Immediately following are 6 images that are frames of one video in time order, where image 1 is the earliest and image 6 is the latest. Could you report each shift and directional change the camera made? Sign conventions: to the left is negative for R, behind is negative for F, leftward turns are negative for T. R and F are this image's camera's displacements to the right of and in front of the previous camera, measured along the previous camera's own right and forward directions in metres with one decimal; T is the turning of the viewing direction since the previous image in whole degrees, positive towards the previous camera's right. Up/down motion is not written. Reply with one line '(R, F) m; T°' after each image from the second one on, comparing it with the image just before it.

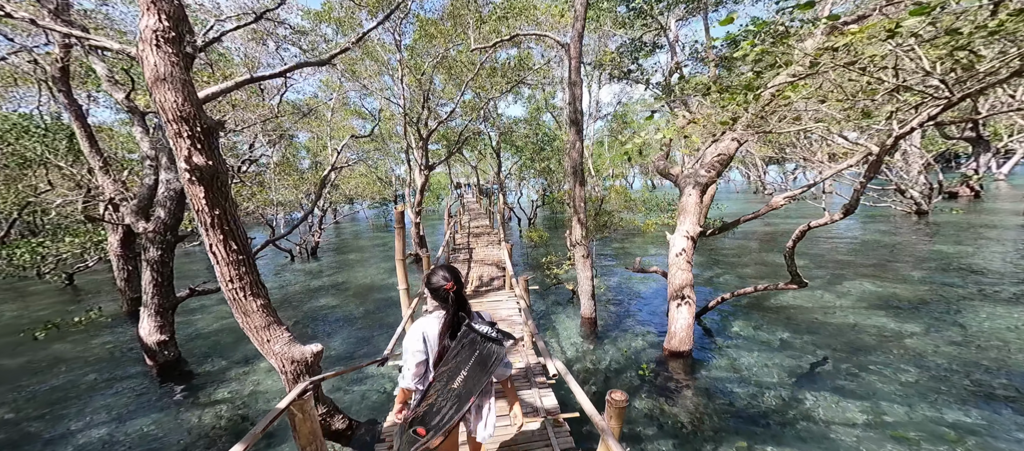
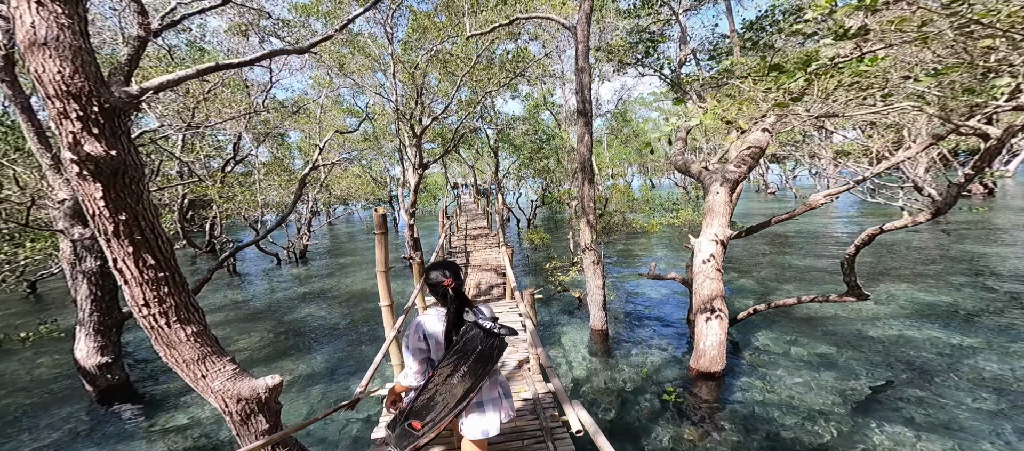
(-0.1, +0.7) m; 0°
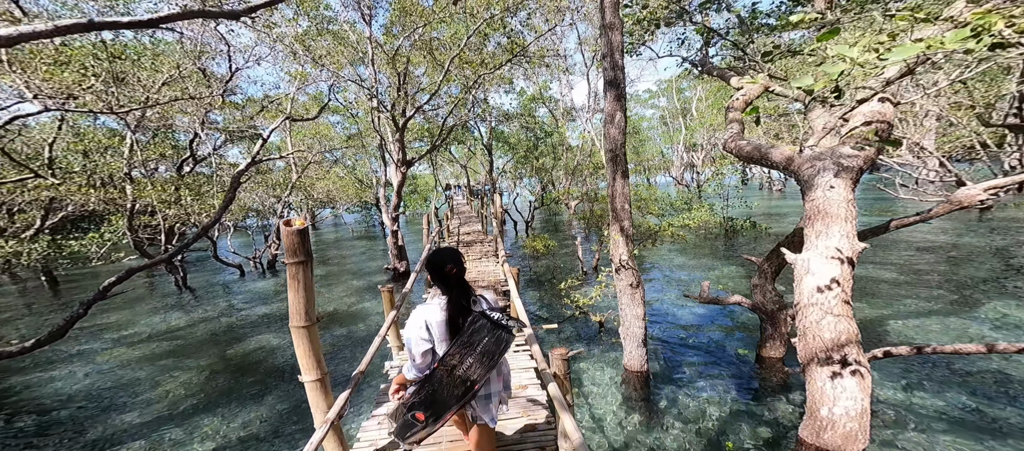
(-0.2, +1.6) m; +1°
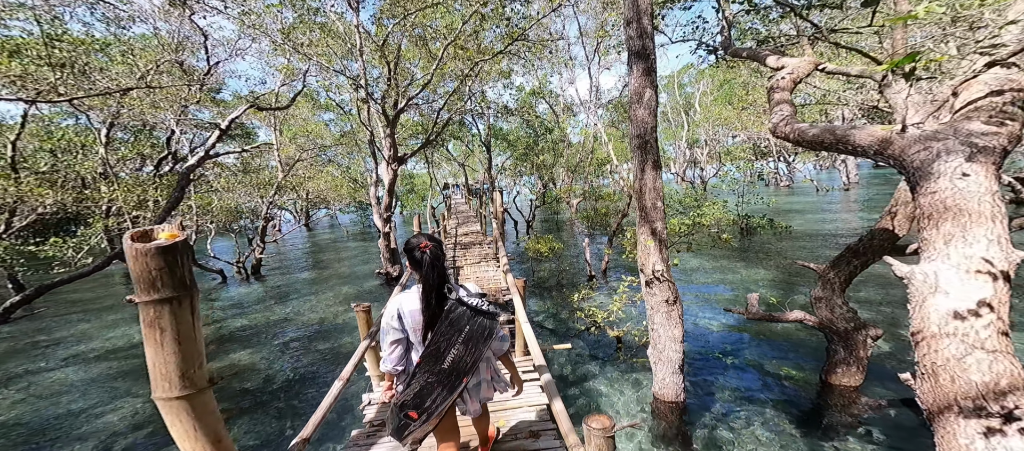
(-0.1, +0.9) m; 0°
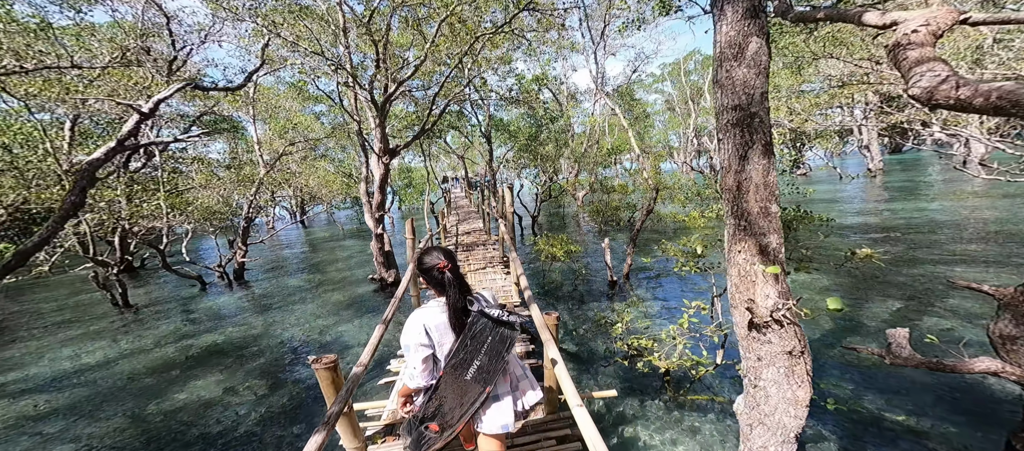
(-0.2, +1.2) m; 0°
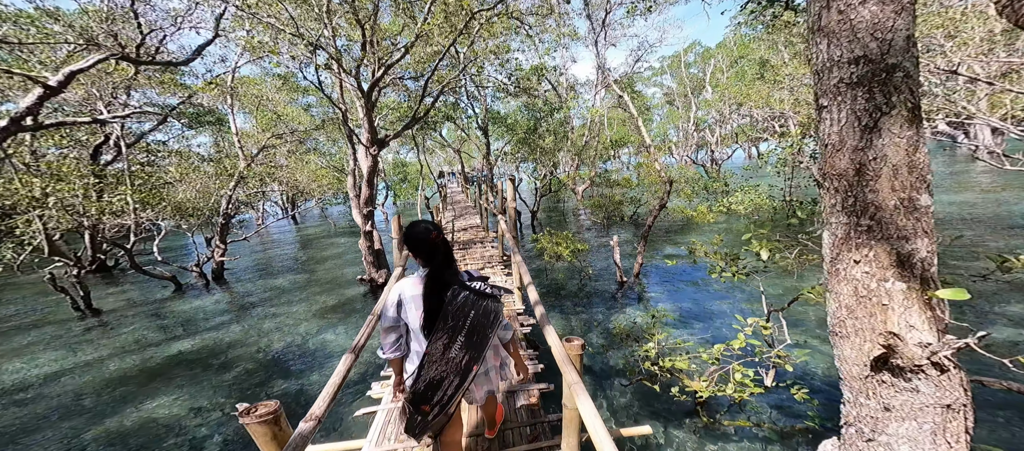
(-0.1, +0.8) m; +1°
